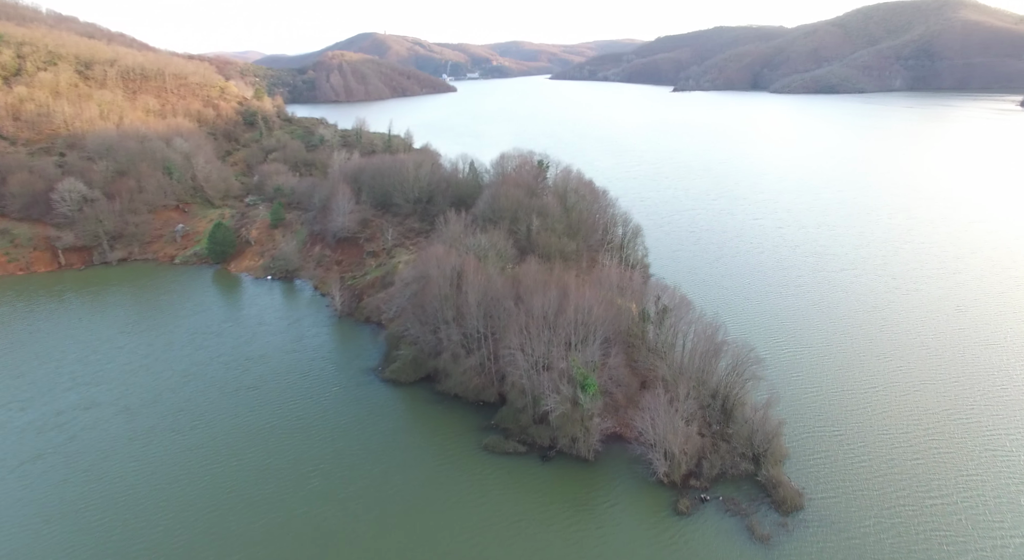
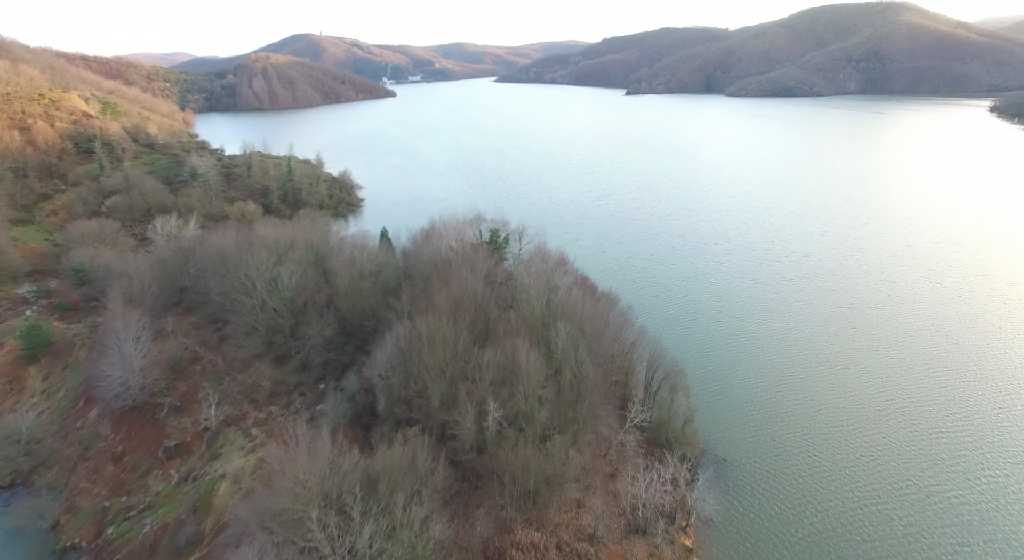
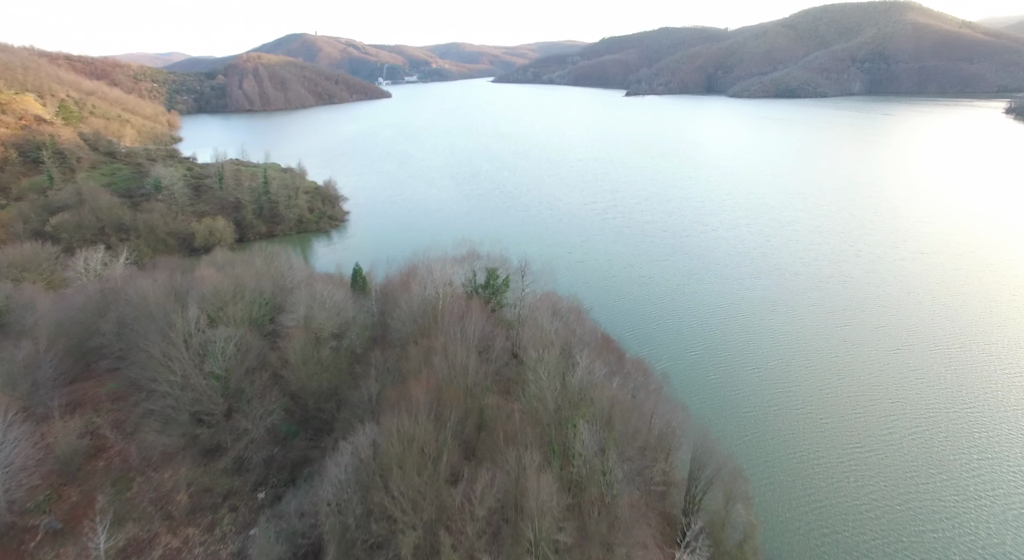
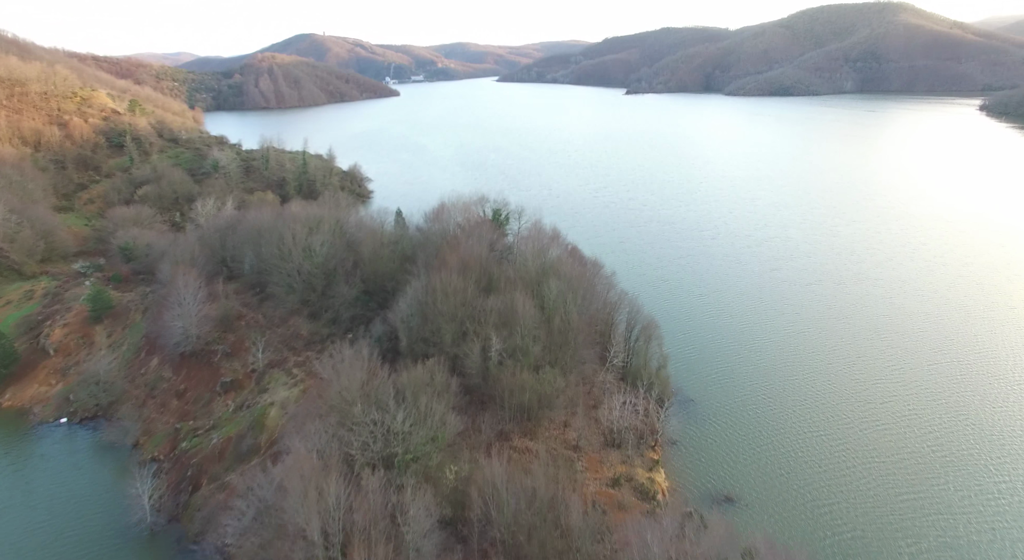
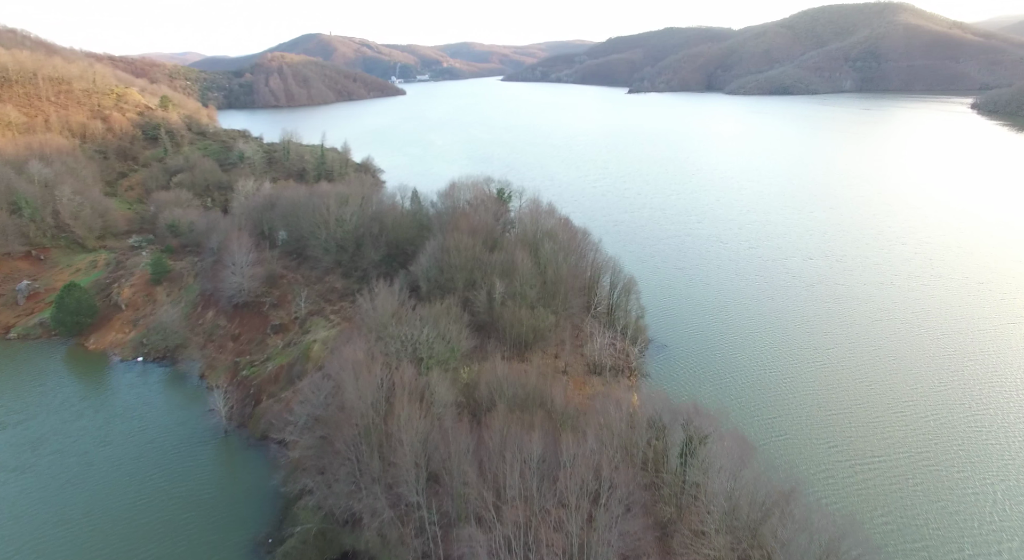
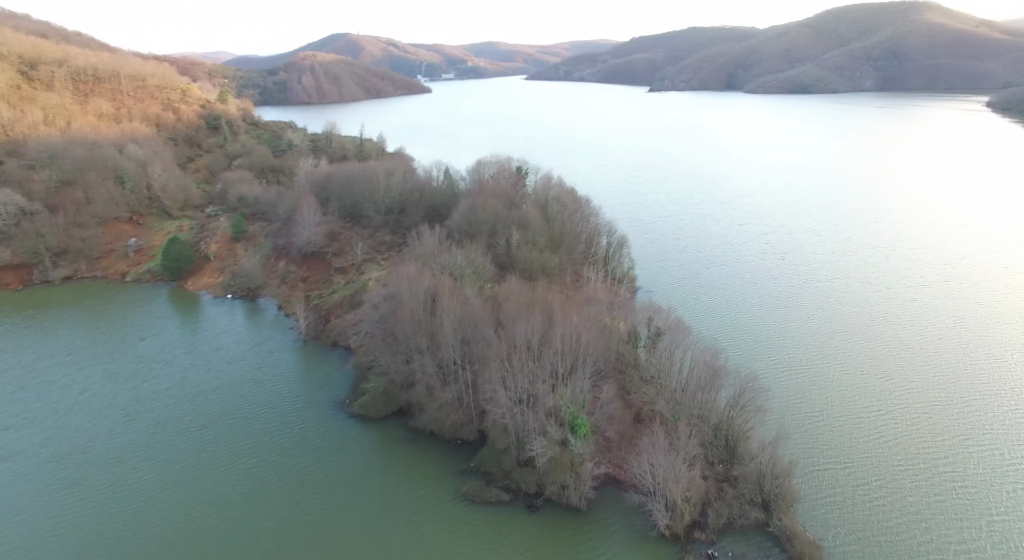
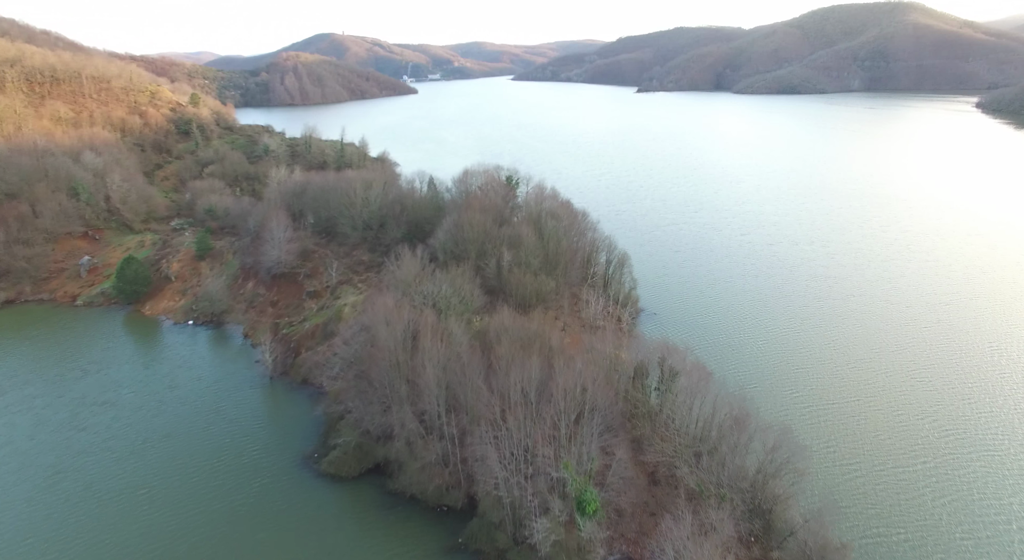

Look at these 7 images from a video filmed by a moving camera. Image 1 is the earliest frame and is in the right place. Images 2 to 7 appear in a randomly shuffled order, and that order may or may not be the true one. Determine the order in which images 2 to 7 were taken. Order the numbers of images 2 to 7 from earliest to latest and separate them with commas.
6, 7, 5, 4, 2, 3
